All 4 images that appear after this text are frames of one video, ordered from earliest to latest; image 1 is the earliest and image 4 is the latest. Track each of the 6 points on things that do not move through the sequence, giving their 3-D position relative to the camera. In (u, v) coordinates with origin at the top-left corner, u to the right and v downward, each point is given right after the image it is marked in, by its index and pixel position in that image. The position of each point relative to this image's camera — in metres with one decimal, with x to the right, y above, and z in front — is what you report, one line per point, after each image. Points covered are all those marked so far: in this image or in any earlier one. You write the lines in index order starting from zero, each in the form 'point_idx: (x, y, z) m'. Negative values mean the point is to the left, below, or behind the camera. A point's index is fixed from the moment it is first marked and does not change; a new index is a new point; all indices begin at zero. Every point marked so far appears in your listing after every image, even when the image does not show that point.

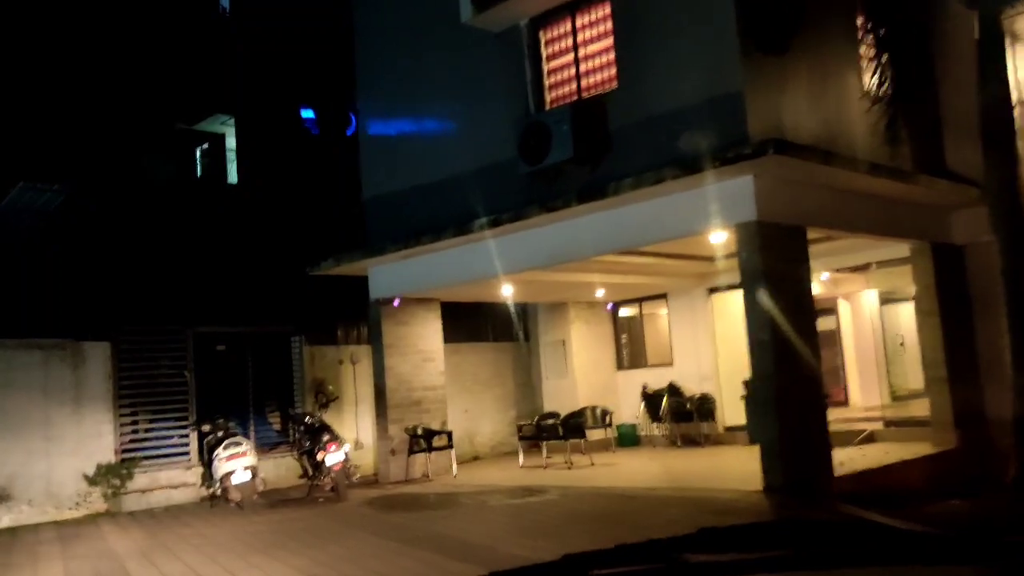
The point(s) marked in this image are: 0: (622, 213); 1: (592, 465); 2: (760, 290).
0: (+1.0, +0.7, +8.8) m
1: (+0.9, -2.0, +10.9) m
2: (+2.0, 0.0, +7.6) m
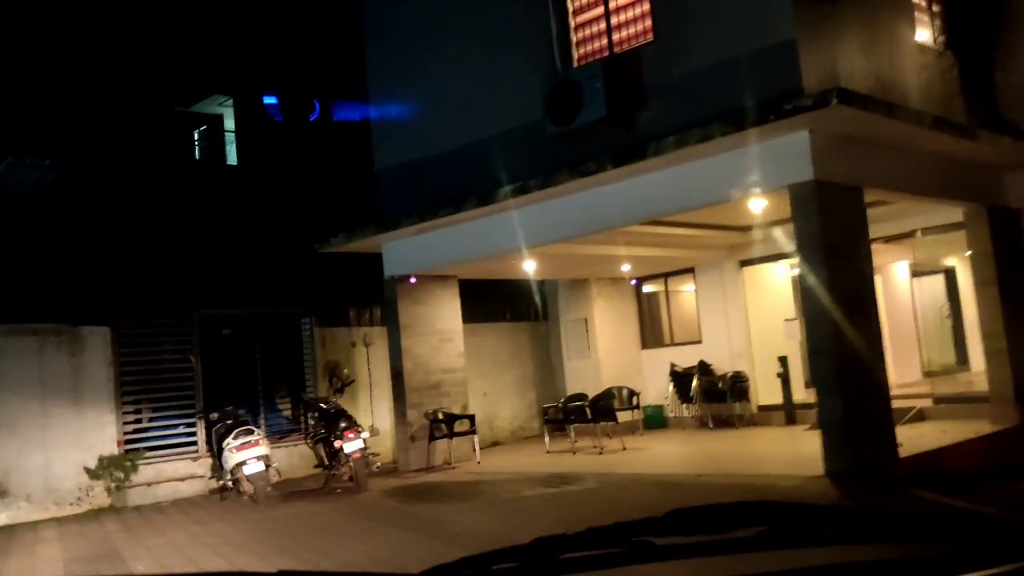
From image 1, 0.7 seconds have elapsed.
0: (+1.2, +0.9, +8.1) m
1: (+1.2, -1.7, +10.3) m
2: (+2.2, +0.2, +7.0) m
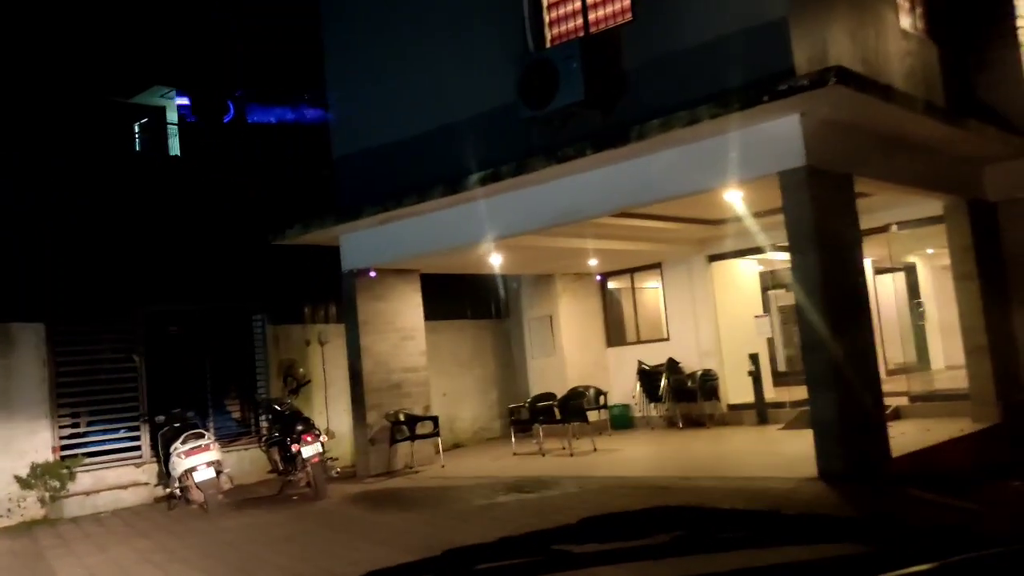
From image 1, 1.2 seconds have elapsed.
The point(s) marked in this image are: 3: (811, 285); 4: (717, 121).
0: (+1.0, +1.0, +7.7) m
1: (+0.9, -1.7, +9.9) m
2: (+2.0, +0.3, +6.6) m
3: (+2.0, 0.0, +6.6) m
4: (+1.4, +1.1, +6.6) m
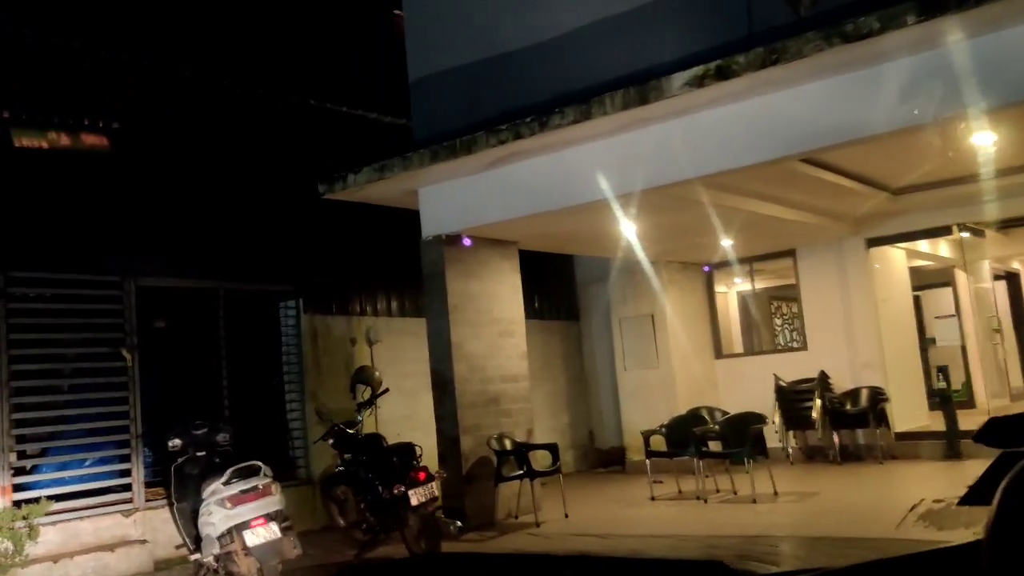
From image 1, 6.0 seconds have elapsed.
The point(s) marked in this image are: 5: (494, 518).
0: (+2.2, +1.2, +5.1) m
1: (+1.9, -1.5, +7.2) m
2: (+3.3, +0.5, +4.1) m
3: (+3.3, +0.2, +4.0) m
4: (+2.7, +1.4, +4.0) m
5: (-0.1, -1.6, +6.9) m
